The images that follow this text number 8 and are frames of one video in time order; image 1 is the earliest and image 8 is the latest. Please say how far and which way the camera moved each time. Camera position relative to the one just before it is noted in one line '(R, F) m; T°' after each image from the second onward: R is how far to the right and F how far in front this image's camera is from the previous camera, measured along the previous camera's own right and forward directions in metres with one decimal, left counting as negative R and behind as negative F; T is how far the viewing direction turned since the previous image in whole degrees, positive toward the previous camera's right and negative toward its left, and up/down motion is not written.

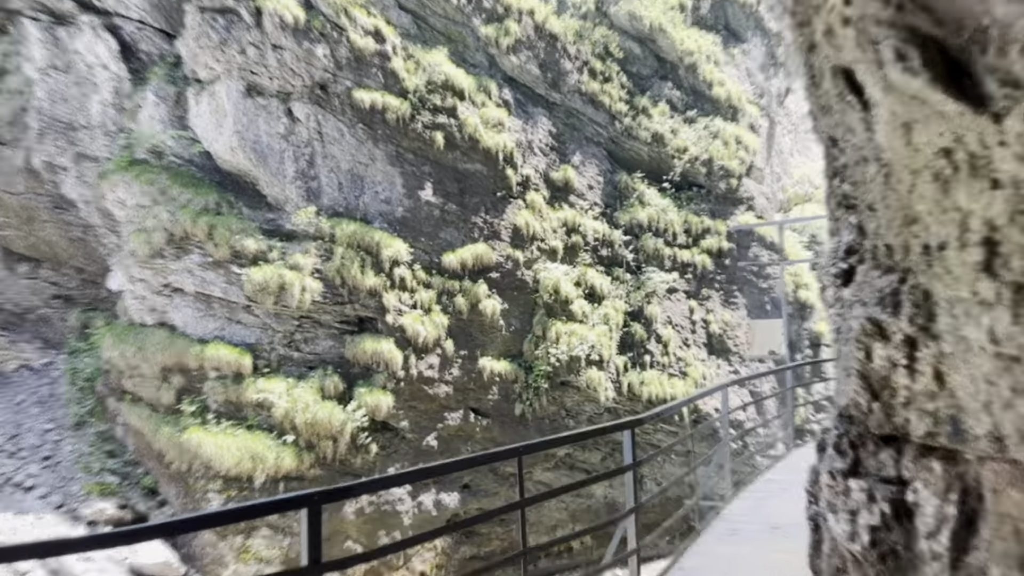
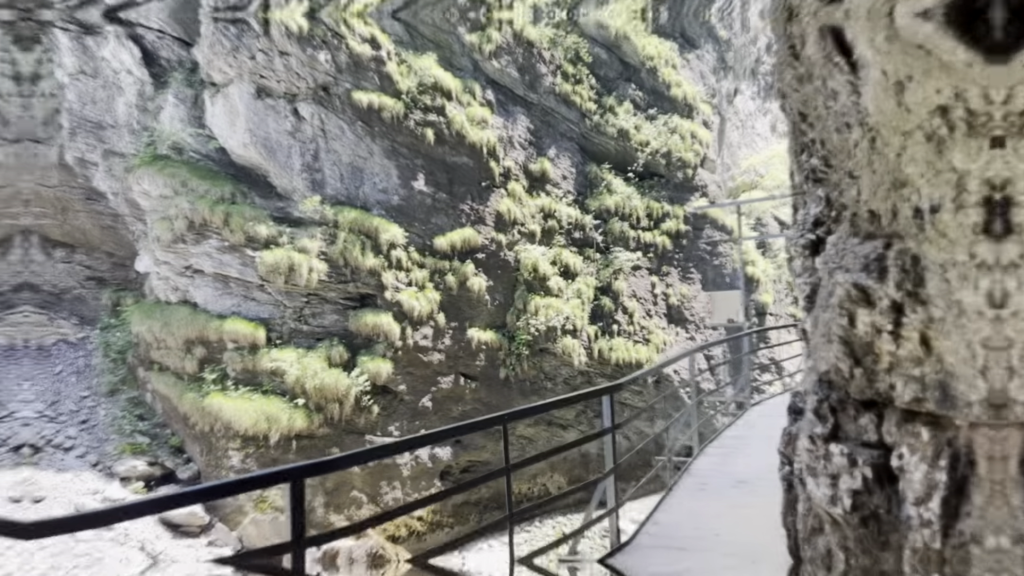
(-0.1, -1.2) m; +2°
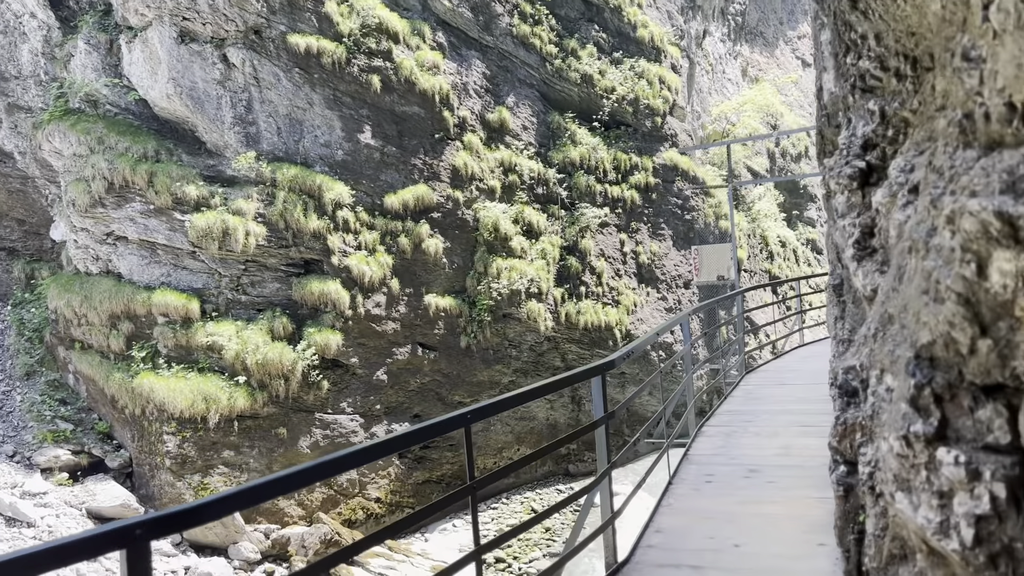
(+0.1, +0.8) m; +3°
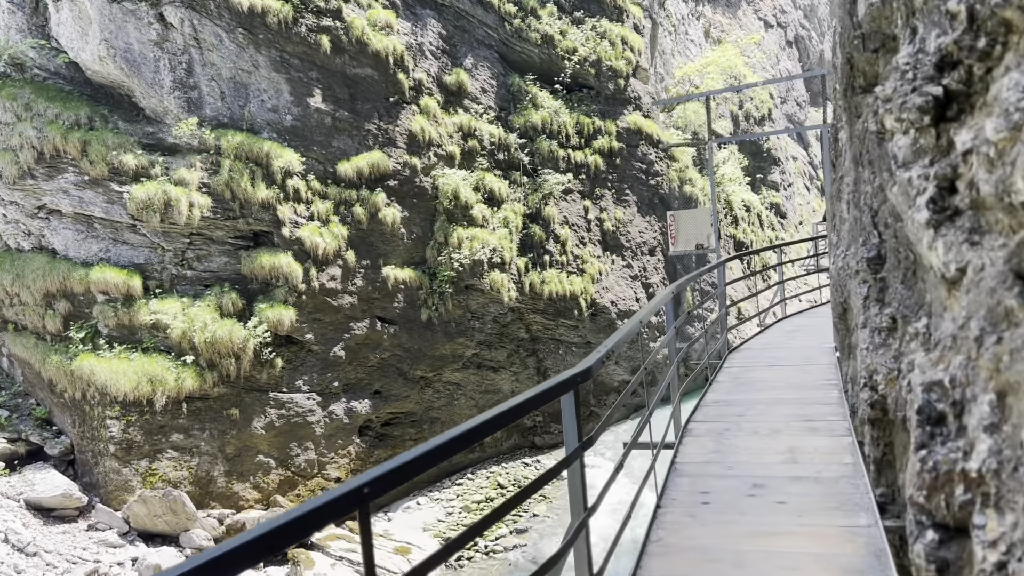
(0.0, +0.3) m; +3°
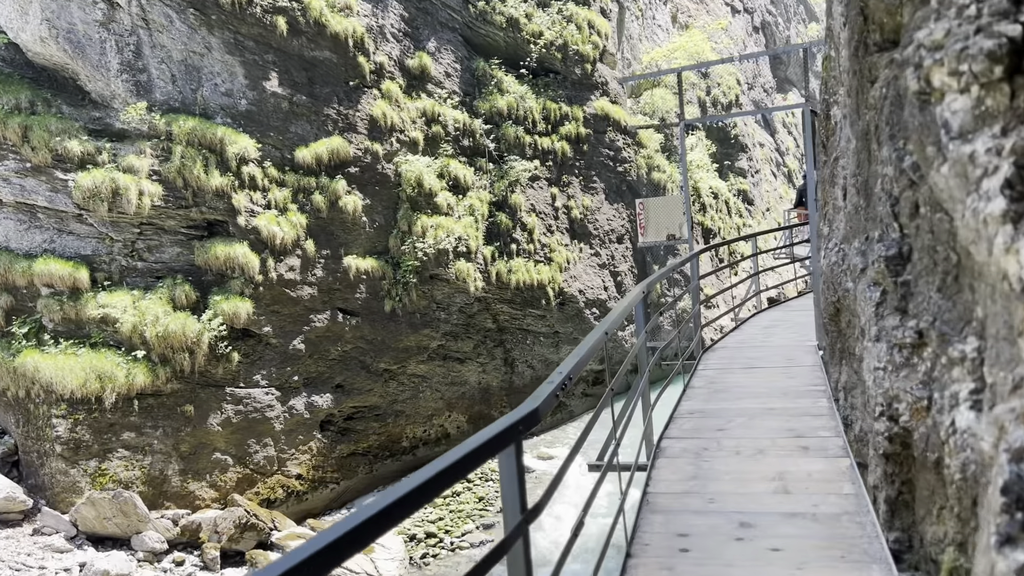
(+0.1, +0.2) m; +2°
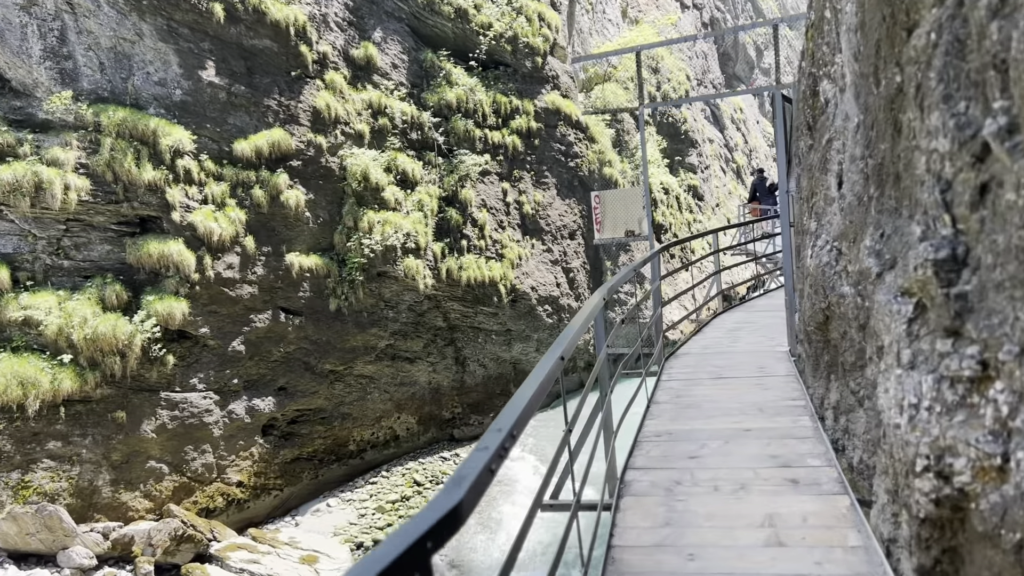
(+0.1, +0.2) m; +3°
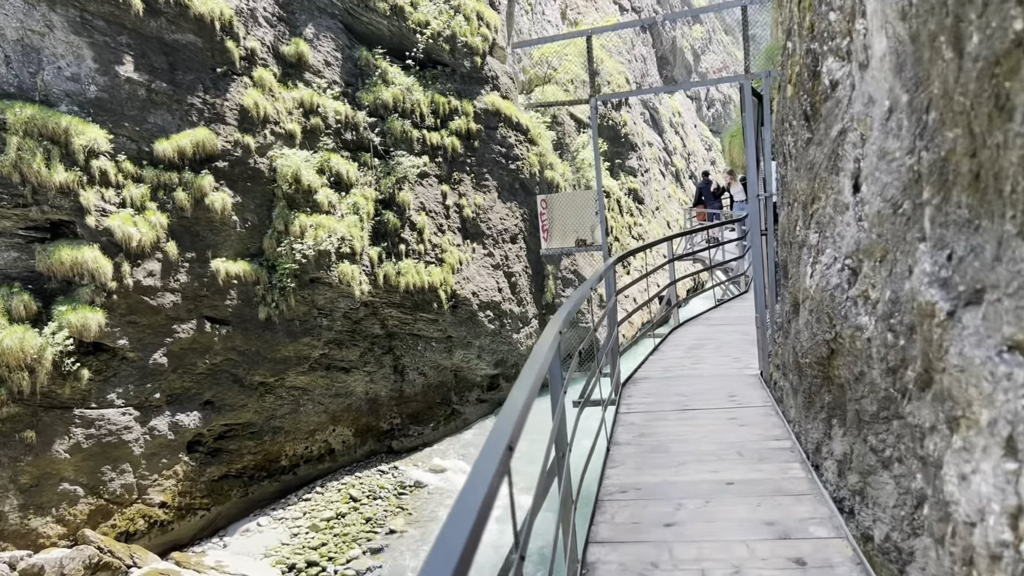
(0.0, +0.3) m; +4°
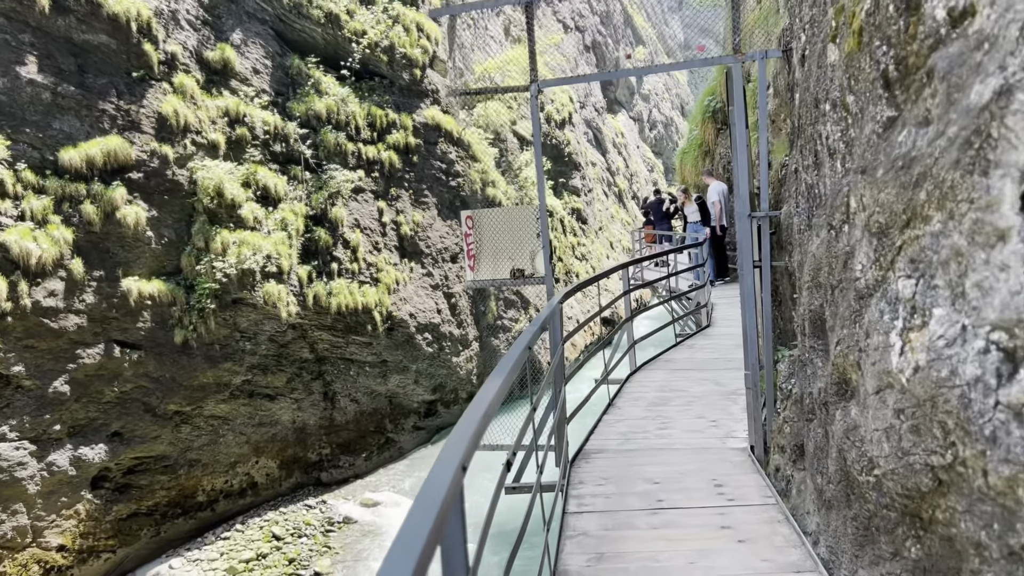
(0.0, +0.4) m; +4°
